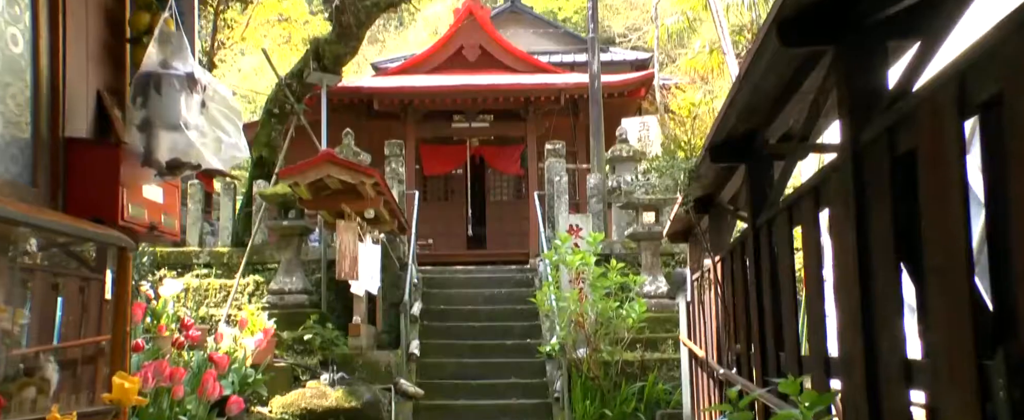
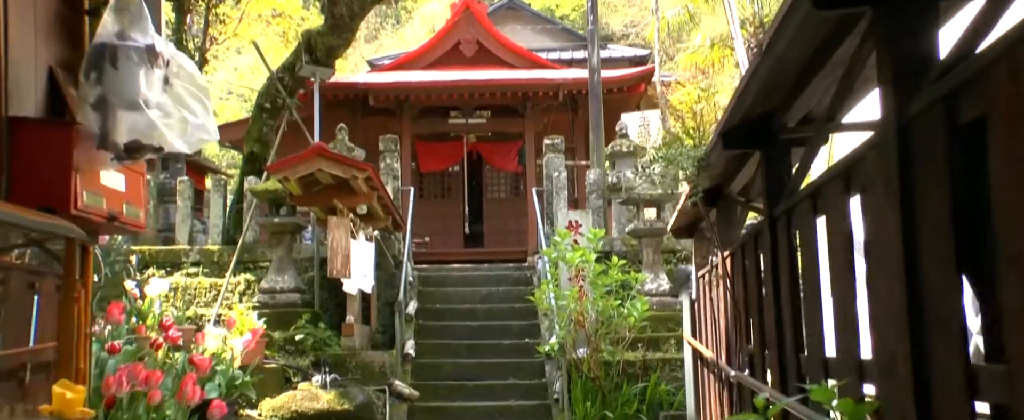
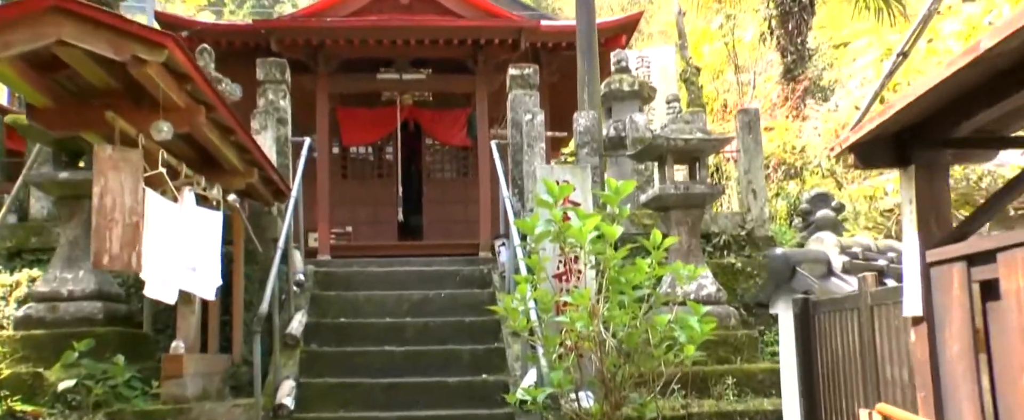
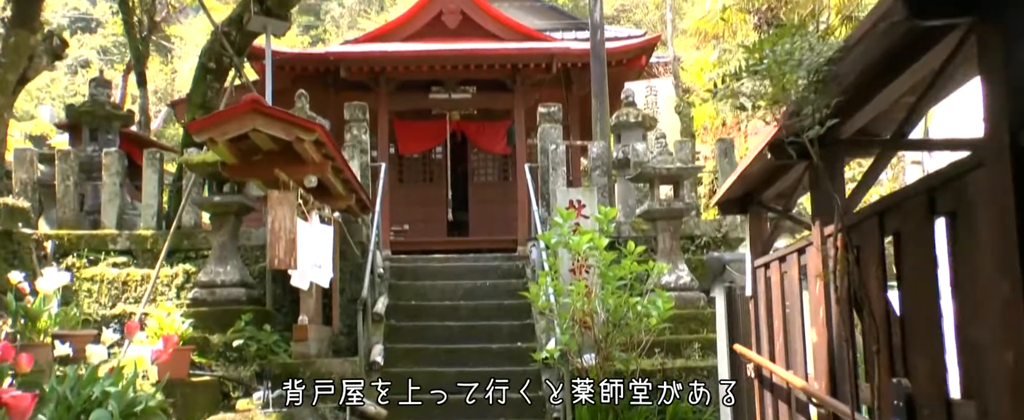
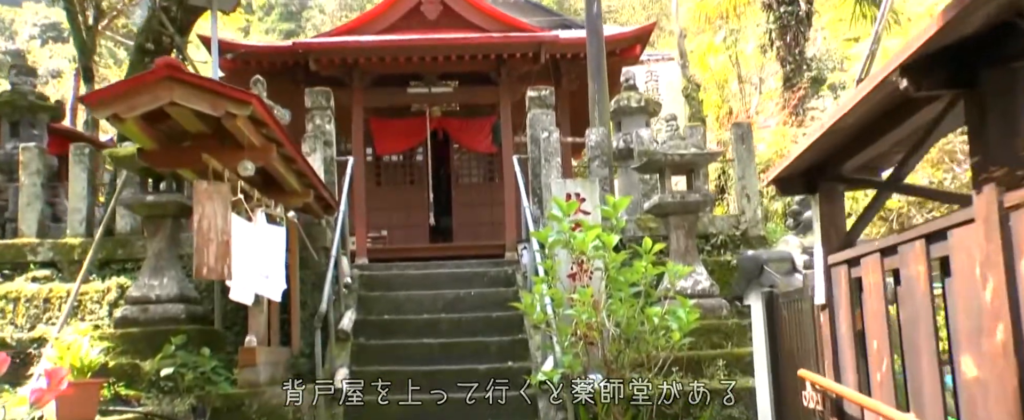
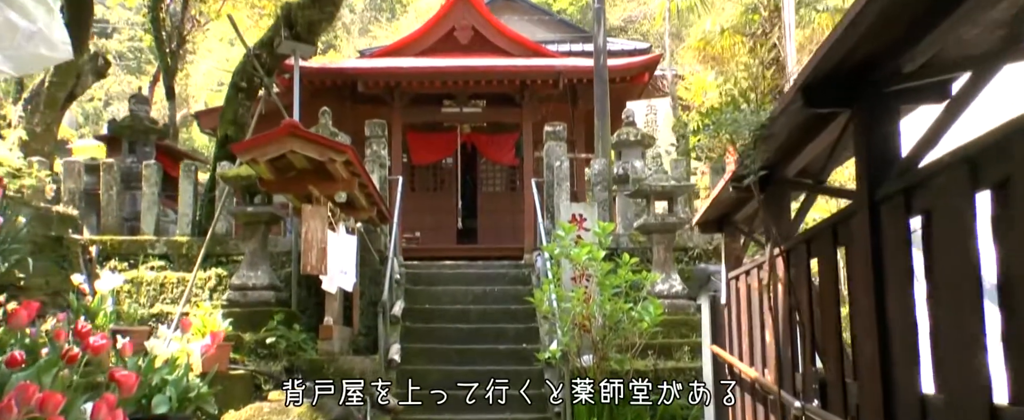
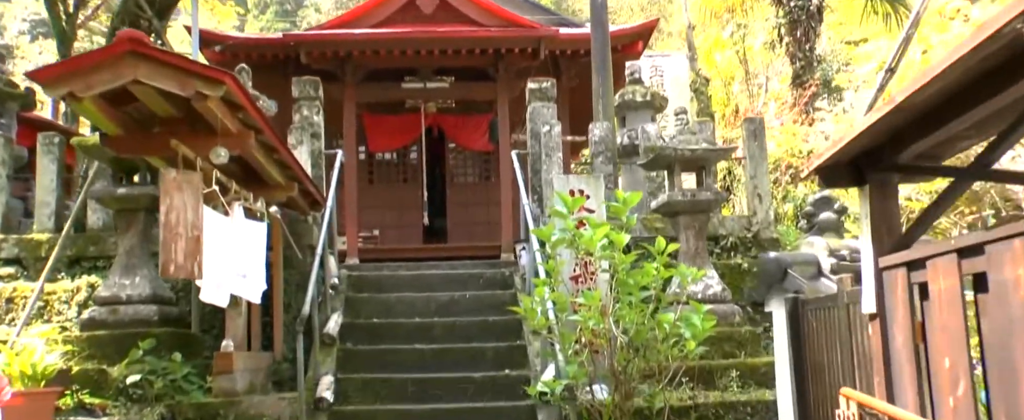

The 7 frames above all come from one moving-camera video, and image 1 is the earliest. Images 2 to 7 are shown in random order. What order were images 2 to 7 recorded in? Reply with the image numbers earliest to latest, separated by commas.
2, 6, 4, 5, 7, 3
